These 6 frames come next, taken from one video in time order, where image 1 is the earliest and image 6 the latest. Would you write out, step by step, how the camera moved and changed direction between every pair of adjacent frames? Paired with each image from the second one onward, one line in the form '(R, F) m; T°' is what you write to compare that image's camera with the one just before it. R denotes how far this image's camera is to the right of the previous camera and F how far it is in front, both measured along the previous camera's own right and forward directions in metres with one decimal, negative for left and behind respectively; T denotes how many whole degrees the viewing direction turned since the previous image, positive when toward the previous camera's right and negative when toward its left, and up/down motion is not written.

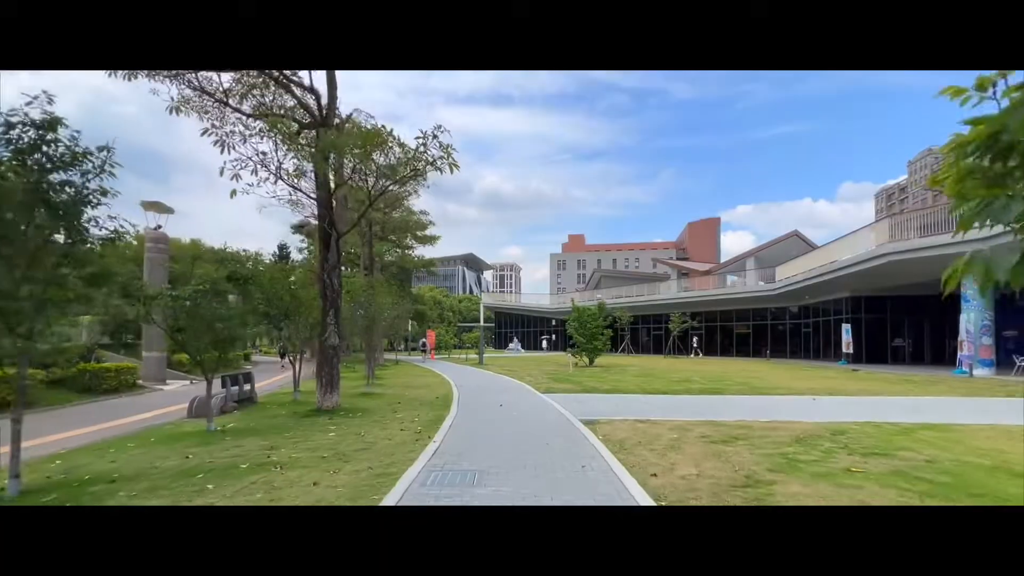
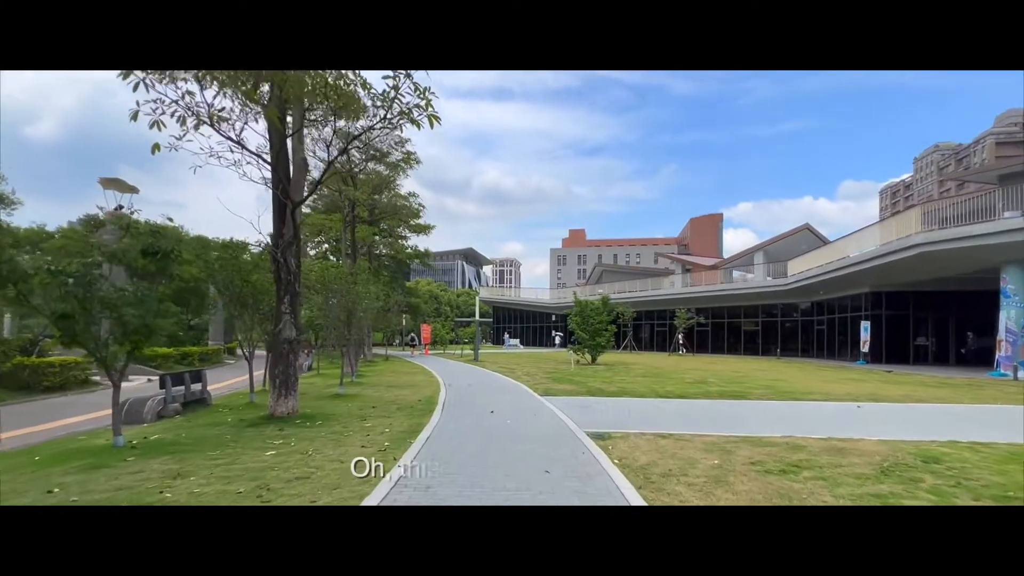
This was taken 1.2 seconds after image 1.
(+0.1, +1.9) m; 0°
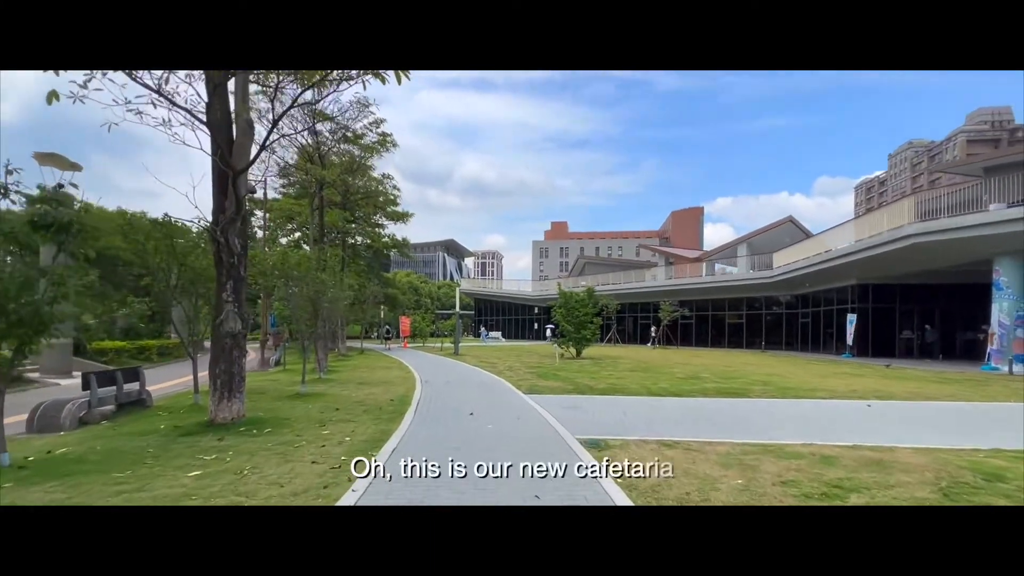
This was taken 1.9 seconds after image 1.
(0.0, +1.2) m; +2°
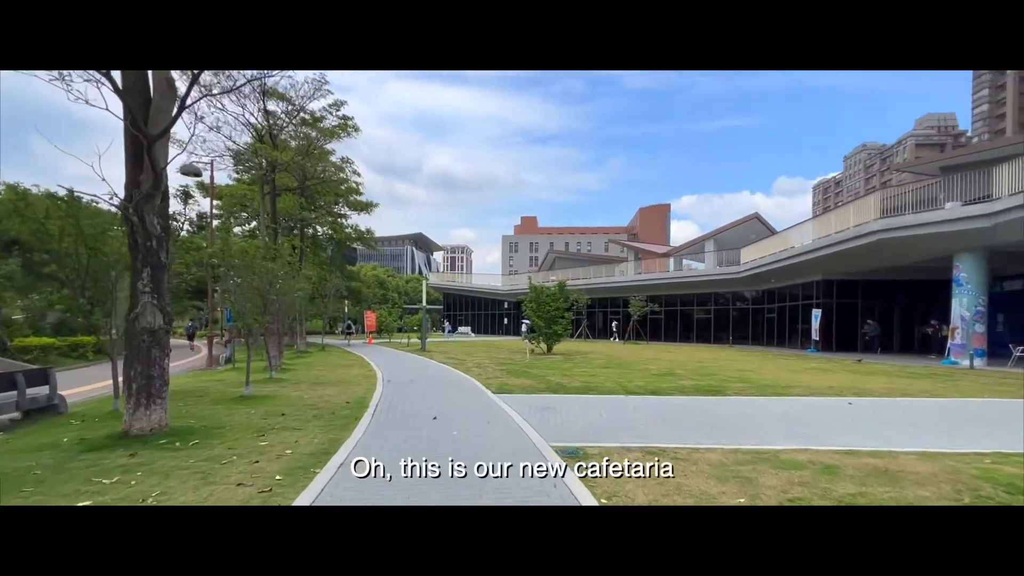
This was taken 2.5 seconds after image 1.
(0.0, +0.8) m; +4°
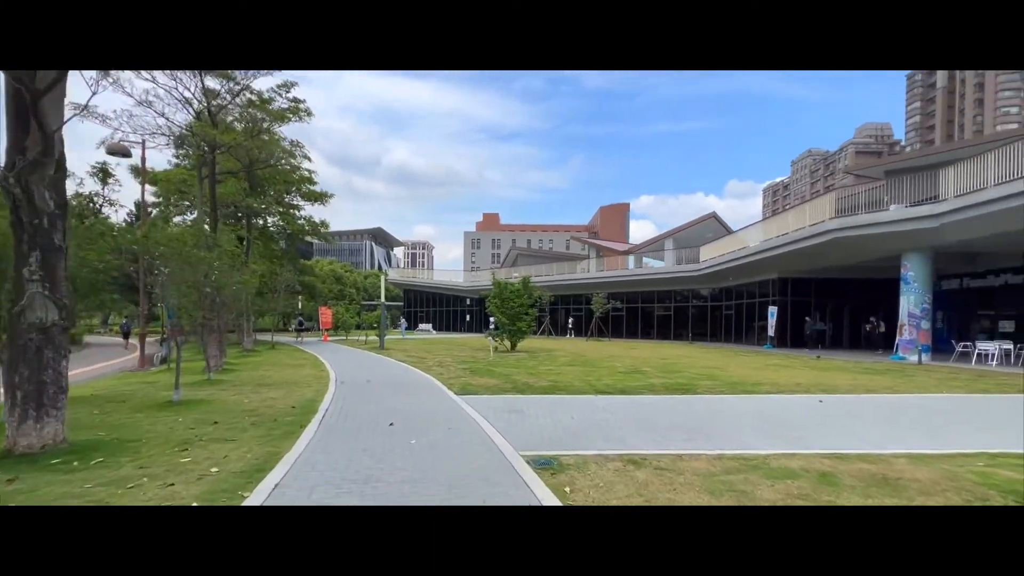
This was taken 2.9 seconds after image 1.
(-0.1, +0.7) m; +5°
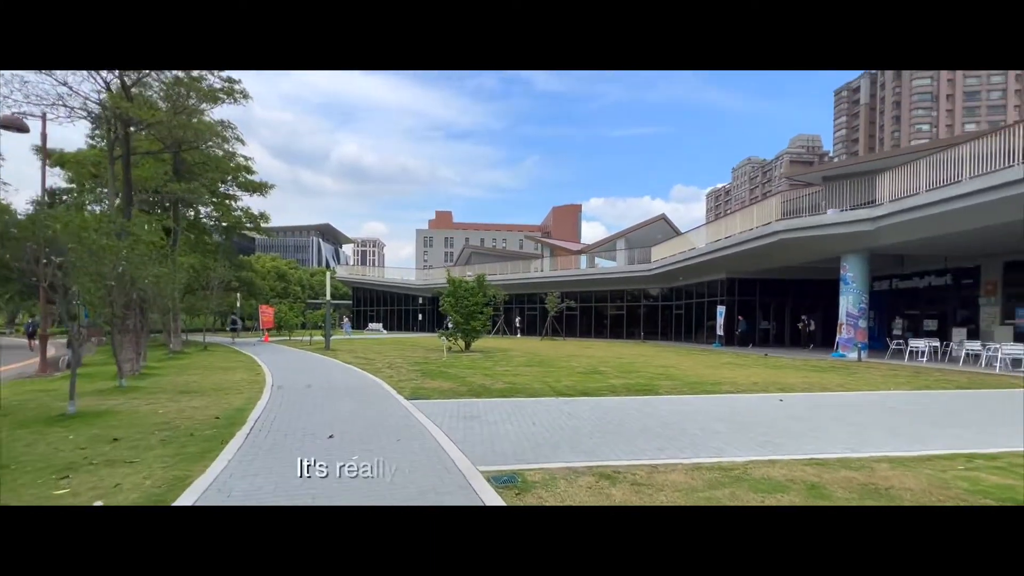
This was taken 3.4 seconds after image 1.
(-0.1, +0.7) m; +6°
